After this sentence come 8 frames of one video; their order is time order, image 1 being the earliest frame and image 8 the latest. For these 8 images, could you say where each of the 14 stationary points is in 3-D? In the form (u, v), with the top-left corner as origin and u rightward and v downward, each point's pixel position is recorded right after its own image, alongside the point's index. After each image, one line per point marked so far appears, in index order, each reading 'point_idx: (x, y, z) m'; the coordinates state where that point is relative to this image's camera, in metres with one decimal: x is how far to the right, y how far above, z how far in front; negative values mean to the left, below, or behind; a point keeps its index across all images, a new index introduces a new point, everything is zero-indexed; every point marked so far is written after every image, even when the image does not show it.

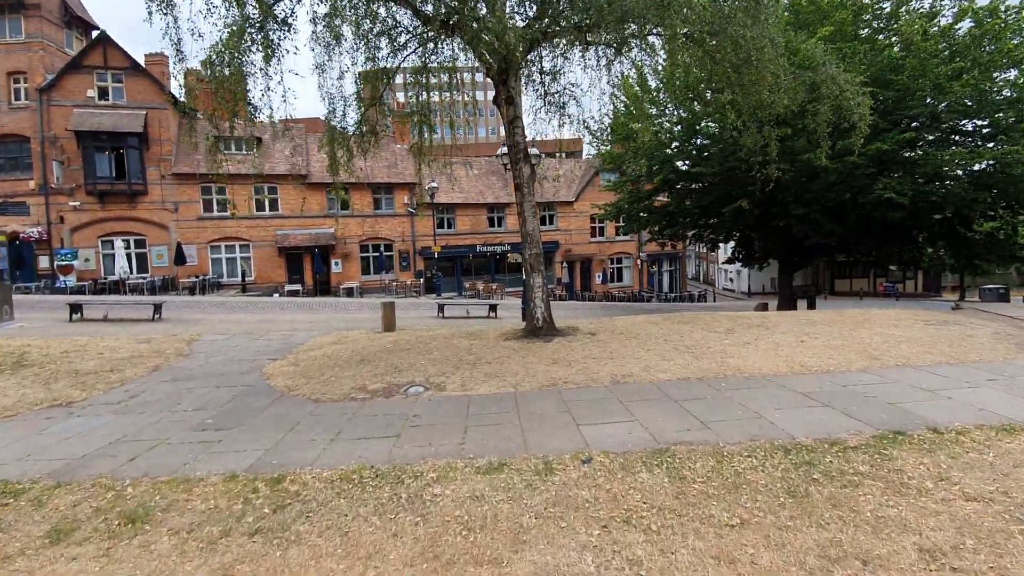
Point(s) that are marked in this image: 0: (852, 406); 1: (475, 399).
0: (+3.2, -1.1, +4.7) m
1: (-0.4, -1.2, +5.6) m
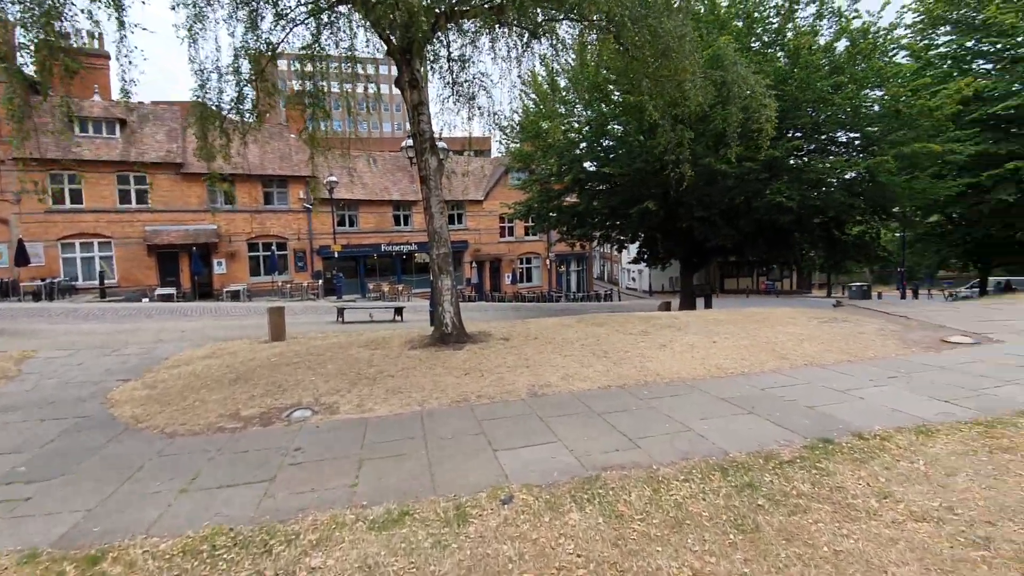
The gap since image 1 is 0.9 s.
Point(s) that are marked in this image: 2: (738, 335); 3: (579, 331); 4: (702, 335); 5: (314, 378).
0: (+2.4, -1.1, +4.5) m
1: (-1.3, -1.3, +4.8) m
2: (+3.4, -0.7, +7.7) m
3: (+1.1, -0.7, +8.3) m
4: (+2.8, -0.7, +7.7) m
5: (-2.4, -1.1, +6.3) m
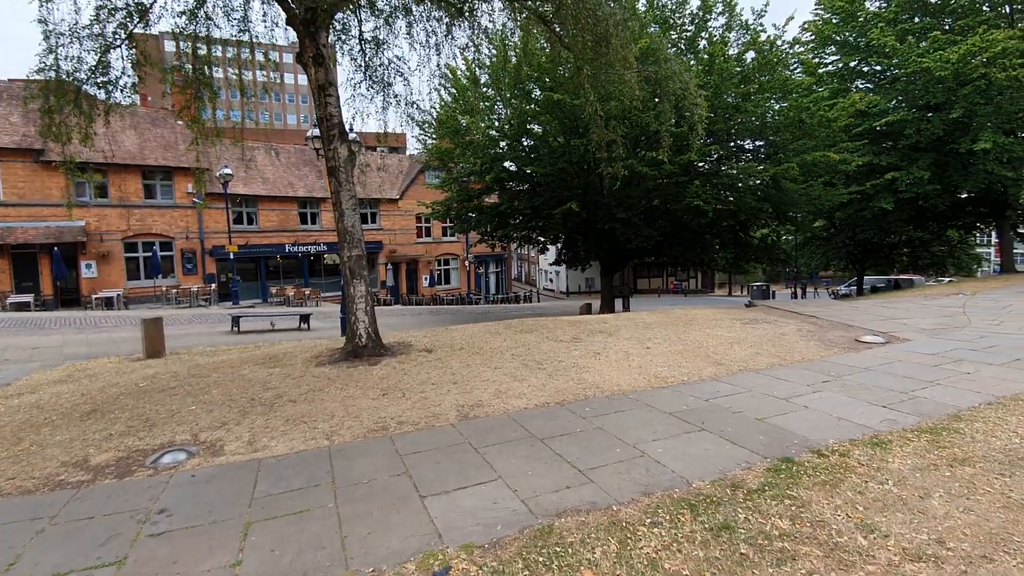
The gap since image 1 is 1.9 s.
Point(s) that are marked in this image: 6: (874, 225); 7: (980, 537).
0: (+1.8, -1.2, +4.2) m
1: (-1.9, -1.3, +3.9) m
2: (+2.3, -0.8, +7.5) m
3: (-0.1, -0.8, +7.8) m
4: (+1.8, -0.8, +7.4) m
5: (-3.2, -1.2, +5.2) m
6: (+12.7, +2.2, +18.0) m
7: (+2.4, -1.3, +2.6) m
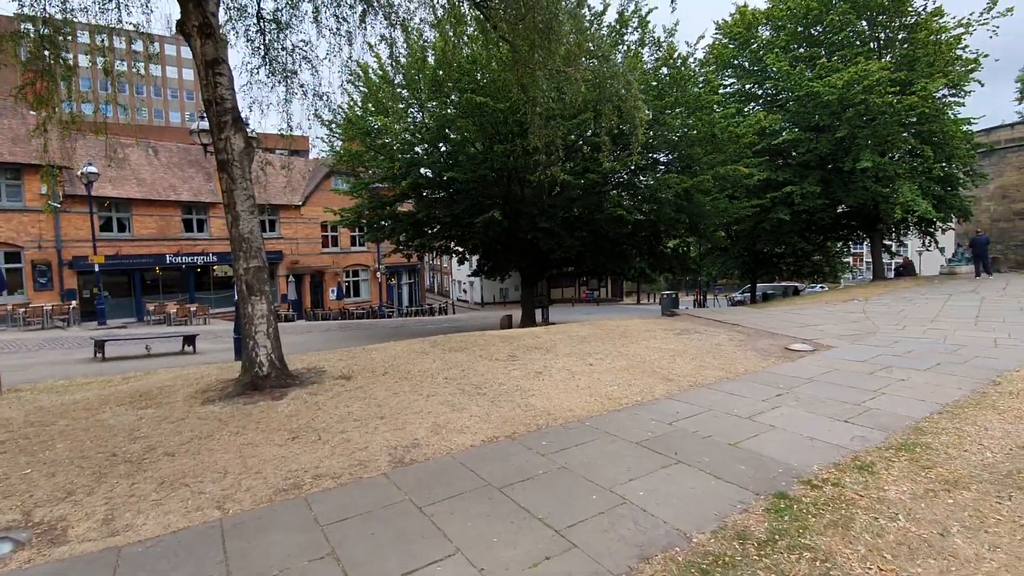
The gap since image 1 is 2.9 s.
0: (+1.4, -1.3, +3.8) m
1: (-2.1, -1.5, +2.8) m
2: (+1.4, -0.9, +7.1) m
3: (-1.0, -1.0, +7.0) m
4: (+0.8, -0.9, +6.9) m
5: (-3.7, -1.4, +3.9) m
6: (+9.7, +1.9, +19.3) m
7: (+2.3, -1.3, +2.3) m
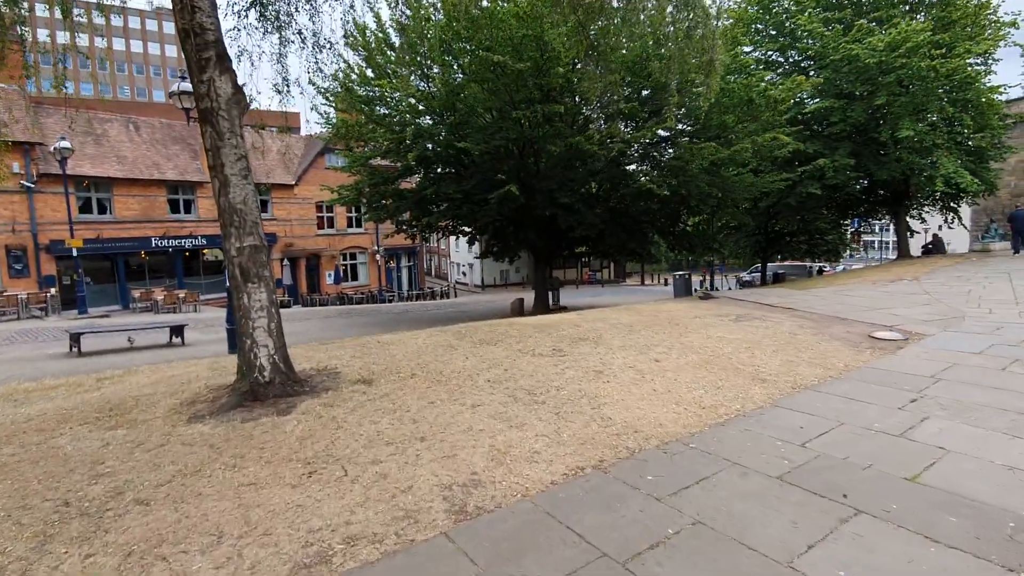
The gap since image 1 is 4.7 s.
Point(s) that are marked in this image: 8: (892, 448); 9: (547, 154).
0: (+2.0, -1.1, +2.7) m
1: (-1.5, -1.4, +1.8) m
2: (+1.9, -0.7, +6.0) m
3: (-0.5, -0.8, +5.9) m
4: (+1.4, -0.7, +5.8) m
5: (-3.1, -1.3, +2.8) m
6: (+10.1, +2.7, +18.3) m
7: (+2.9, -1.3, +1.3) m
8: (+2.5, -1.1, +3.4) m
9: (+0.9, +3.3, +12.5) m
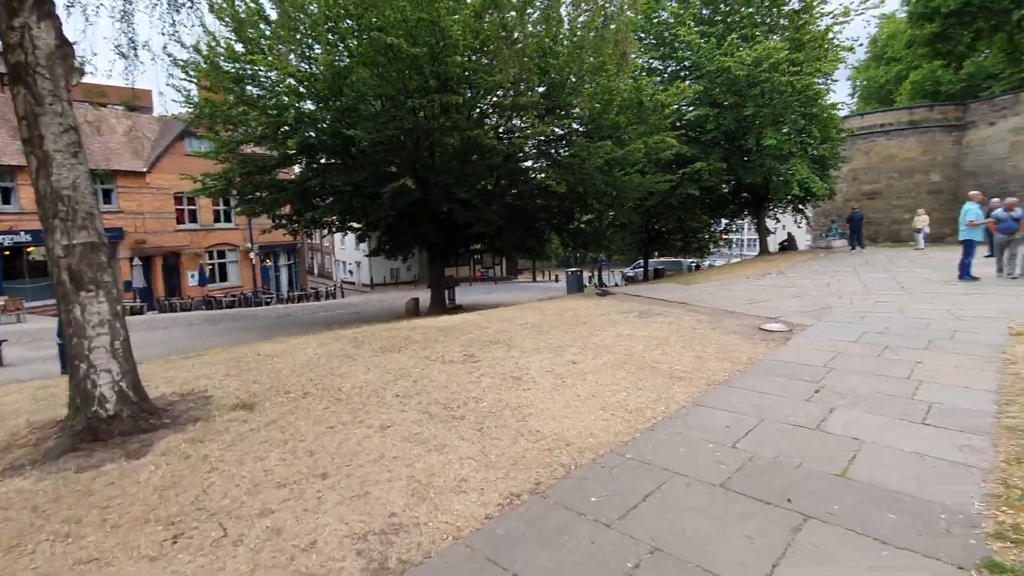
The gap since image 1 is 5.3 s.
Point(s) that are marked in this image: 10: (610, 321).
0: (+1.7, -1.1, +2.7) m
1: (-1.6, -1.5, +1.0) m
2: (+0.9, -0.7, +5.9) m
3: (-1.4, -0.8, +5.2) m
4: (+0.4, -0.7, +5.6) m
5: (-3.3, -1.4, +1.6) m
6: (+6.2, +2.9, +19.6) m
7: (+2.8, -1.2, +1.4) m
8: (+2.0, -1.0, +3.4) m
9: (-1.6, +3.3, +12.0) m
10: (+1.4, -0.5, +7.5) m
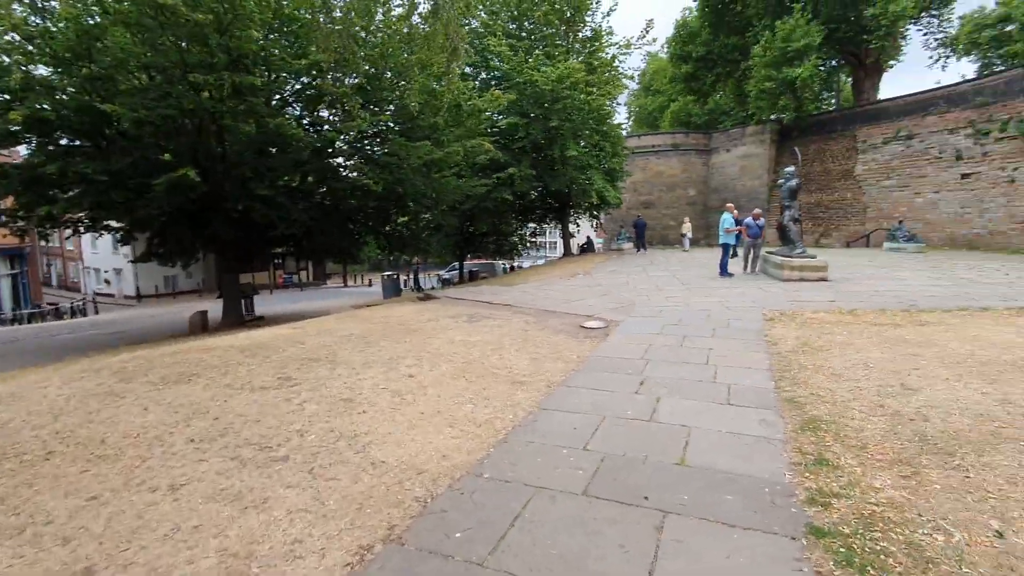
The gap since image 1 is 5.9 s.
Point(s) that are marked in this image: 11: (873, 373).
0: (+0.9, -1.1, +2.8) m
1: (-1.5, -1.6, +0.1) m
2: (-1.0, -0.7, +5.5) m
3: (-2.9, -0.9, +4.1) m
4: (-1.3, -0.8, +5.1) m
5: (-3.4, -1.5, +0.1) m
6: (-0.9, +2.8, +20.2) m
7: (+2.5, -1.2, +2.0) m
8: (+1.0, -1.0, +3.6) m
9: (-5.5, +3.1, +10.4) m
10: (-1.0, -0.5, +7.2) m
11: (+3.3, -0.8, +4.6) m
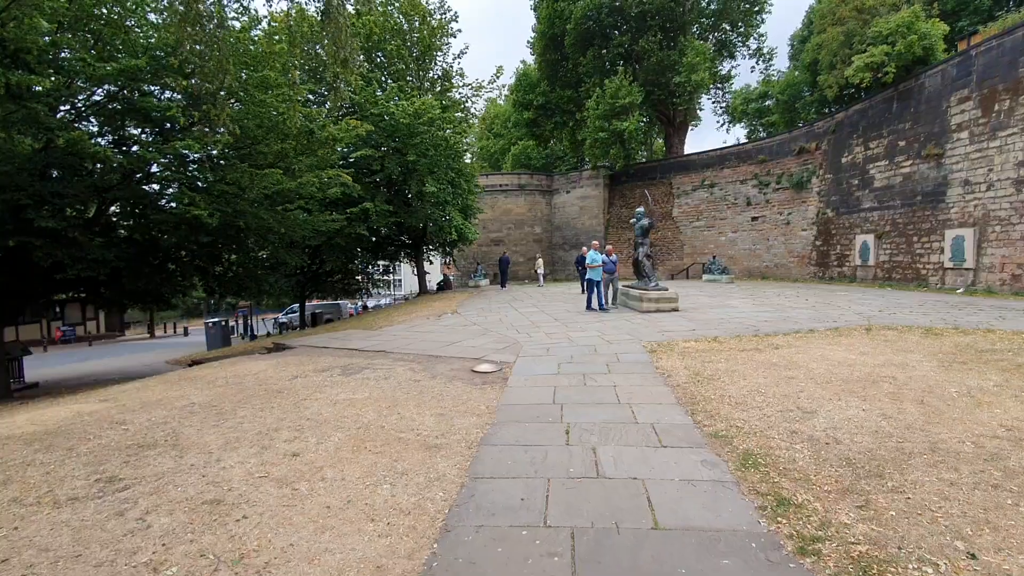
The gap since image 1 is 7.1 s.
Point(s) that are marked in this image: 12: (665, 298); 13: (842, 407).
0: (+0.8, -1.4, +2.5) m
1: (-0.7, -1.6, -0.9) m
2: (-1.8, -1.2, +4.5) m
3: (-3.2, -1.3, +2.5) m
4: (-2.0, -1.2, +3.9) m
5: (-2.5, -1.7, -1.5) m
6: (-6.3, +1.2, +18.7) m
7: (+2.5, -1.3, +2.2) m
8: (+0.6, -1.3, +3.3) m
9: (-7.8, +2.1, +8.0) m
10: (-2.4, -1.1, +6.1) m
11: (+2.5, -1.1, +4.9) m
12: (+3.3, -0.2, +11.2) m
13: (+3.0, -1.1, +4.6) m
